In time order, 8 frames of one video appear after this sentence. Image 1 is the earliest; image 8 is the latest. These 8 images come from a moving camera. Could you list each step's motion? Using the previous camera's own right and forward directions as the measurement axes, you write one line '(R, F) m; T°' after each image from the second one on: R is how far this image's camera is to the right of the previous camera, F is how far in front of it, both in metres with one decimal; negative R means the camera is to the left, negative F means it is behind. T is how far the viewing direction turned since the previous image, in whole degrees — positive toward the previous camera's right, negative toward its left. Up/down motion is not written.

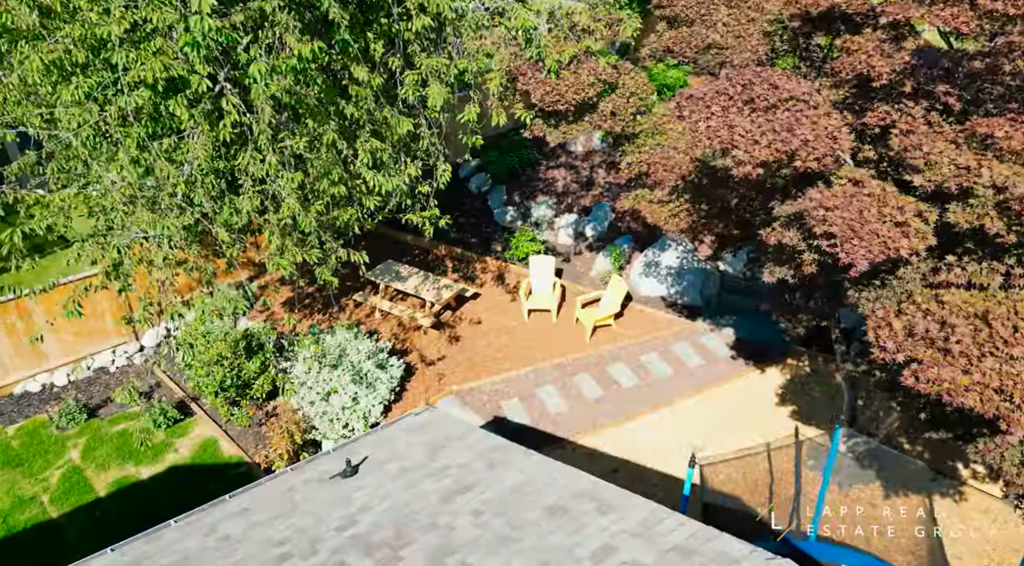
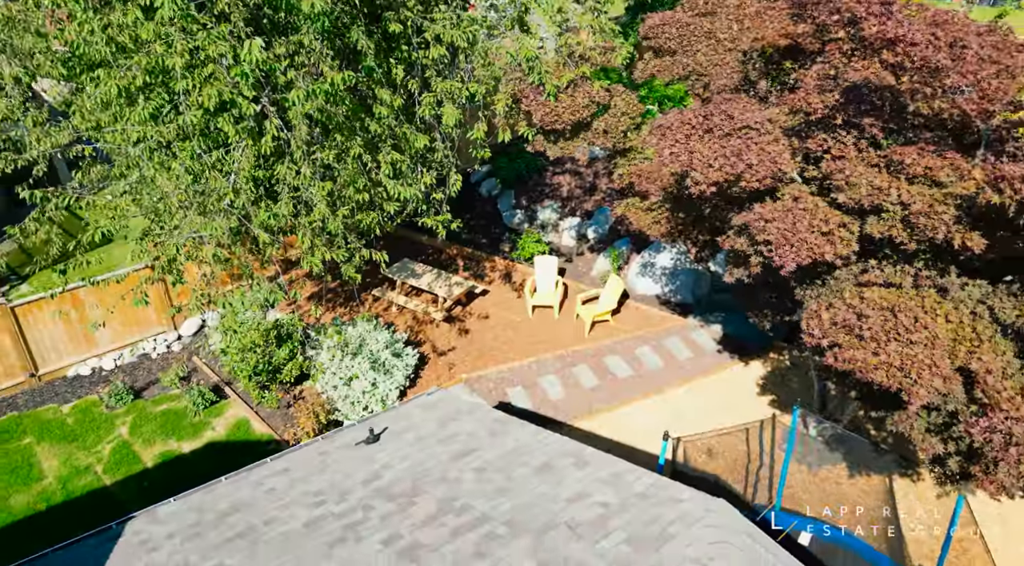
(+0.2, -1.4) m; -1°
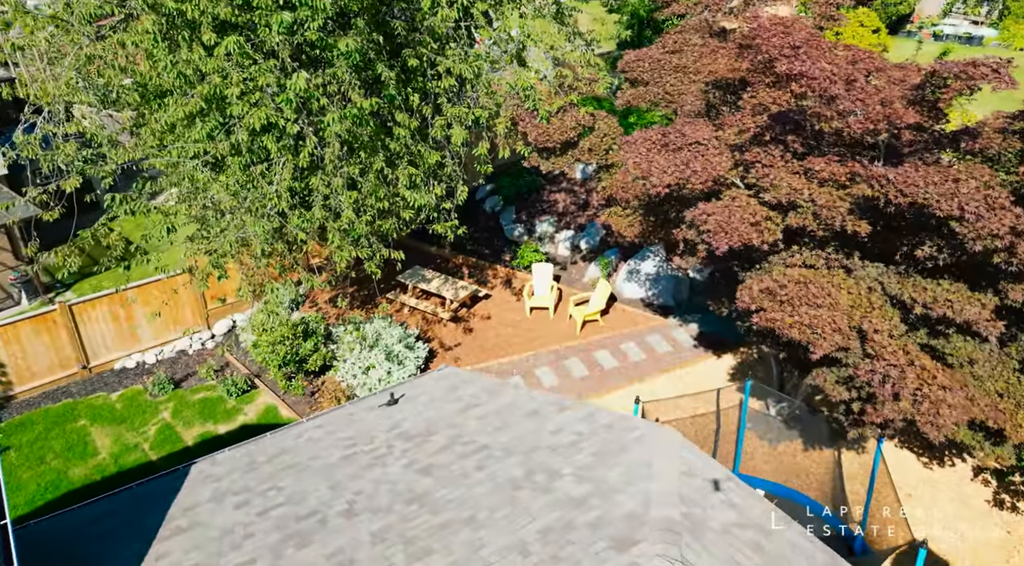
(+0.1, -2.0) m; 0°
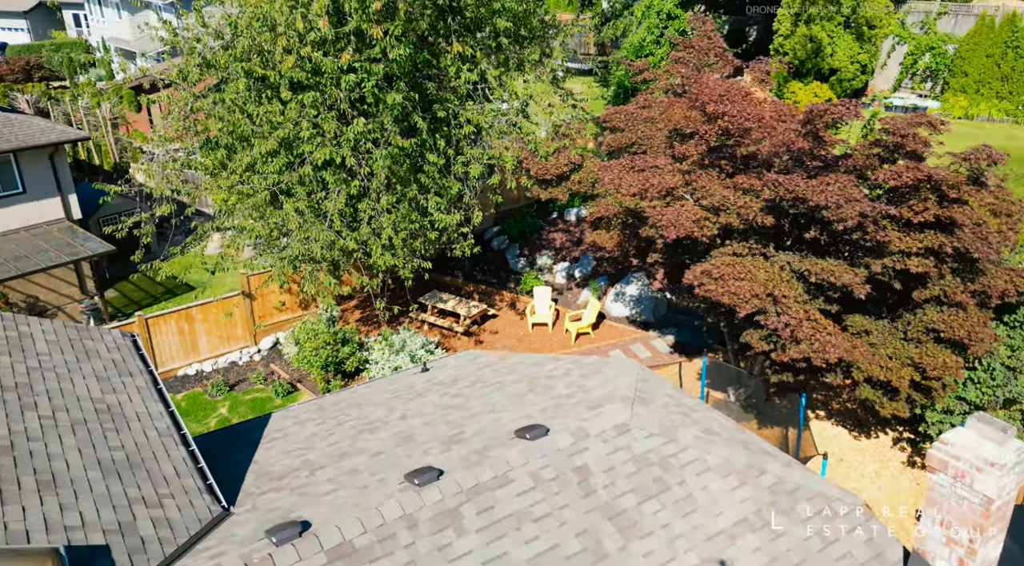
(-0.1, -3.4) m; 0°
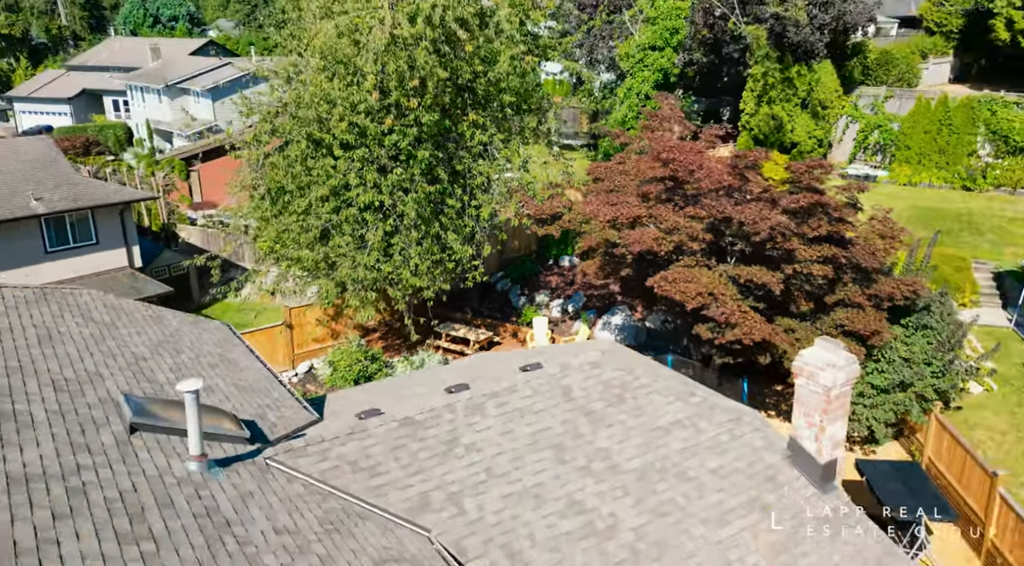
(-0.1, -4.0) m; 0°
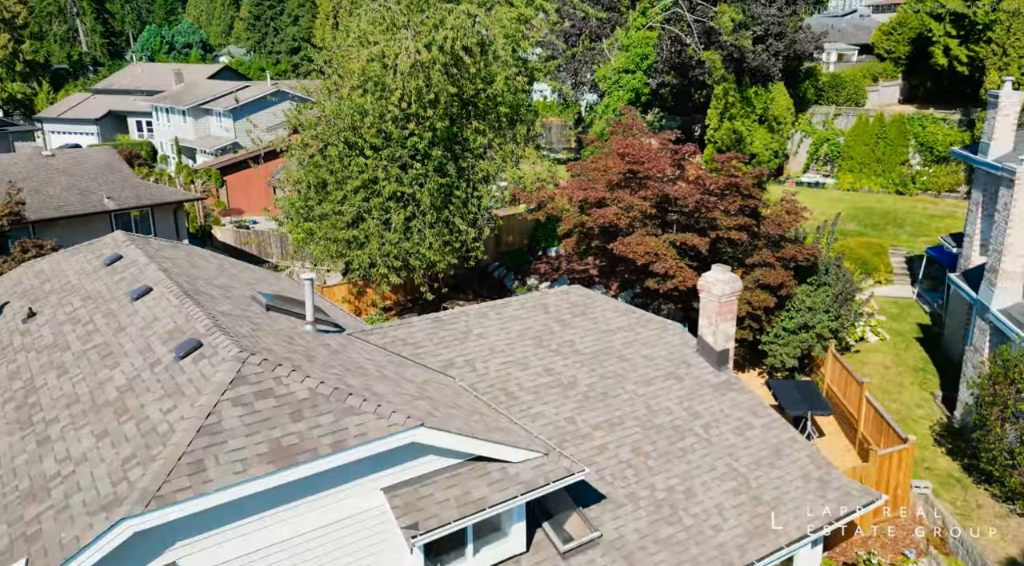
(0.0, -5.4) m; 0°
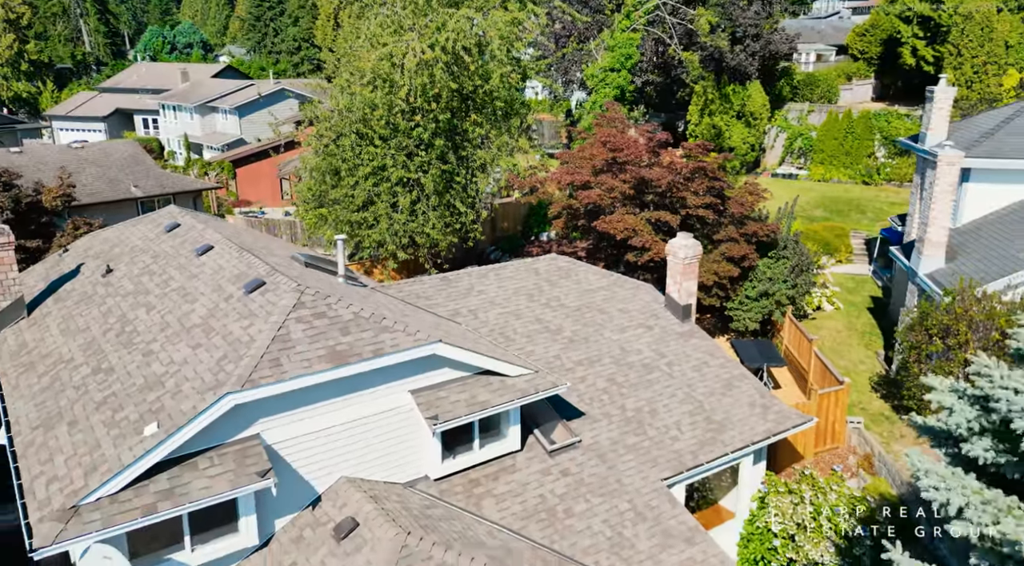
(-0.1, -3.0) m; 0°
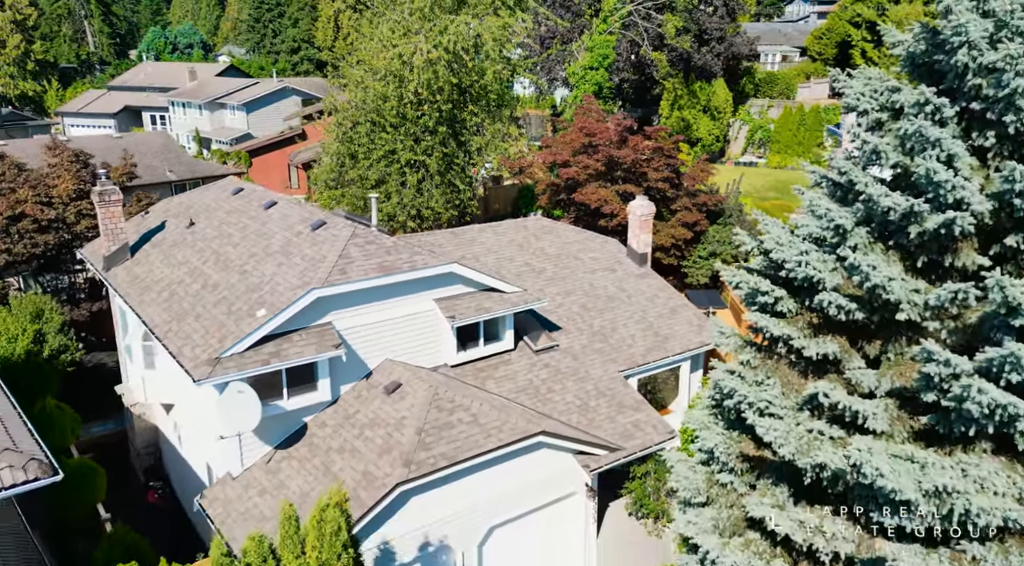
(-0.2, -5.1) m; +1°
